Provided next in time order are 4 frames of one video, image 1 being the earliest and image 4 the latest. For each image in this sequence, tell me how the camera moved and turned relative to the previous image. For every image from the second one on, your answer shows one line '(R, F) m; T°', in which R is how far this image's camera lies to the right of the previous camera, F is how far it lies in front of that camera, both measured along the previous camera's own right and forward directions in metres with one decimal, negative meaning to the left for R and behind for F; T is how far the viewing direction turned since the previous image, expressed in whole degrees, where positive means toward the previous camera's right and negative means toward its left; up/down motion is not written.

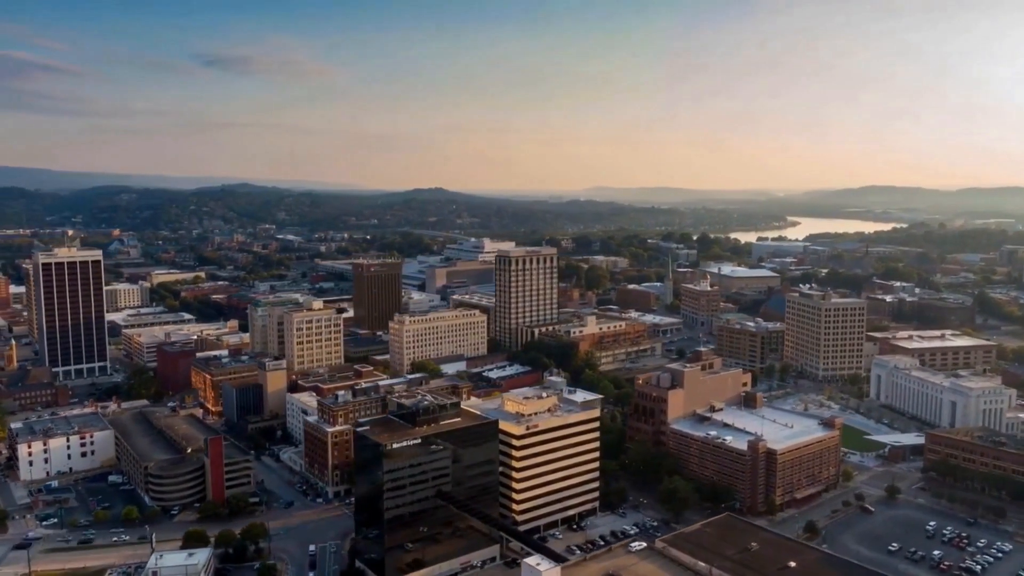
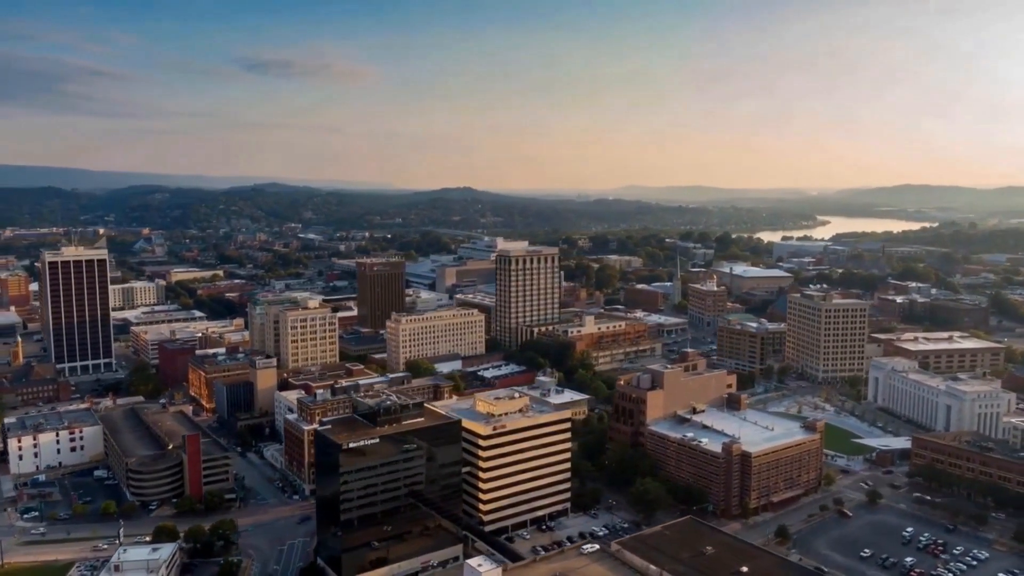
(+2.2, +0.1) m; -2°
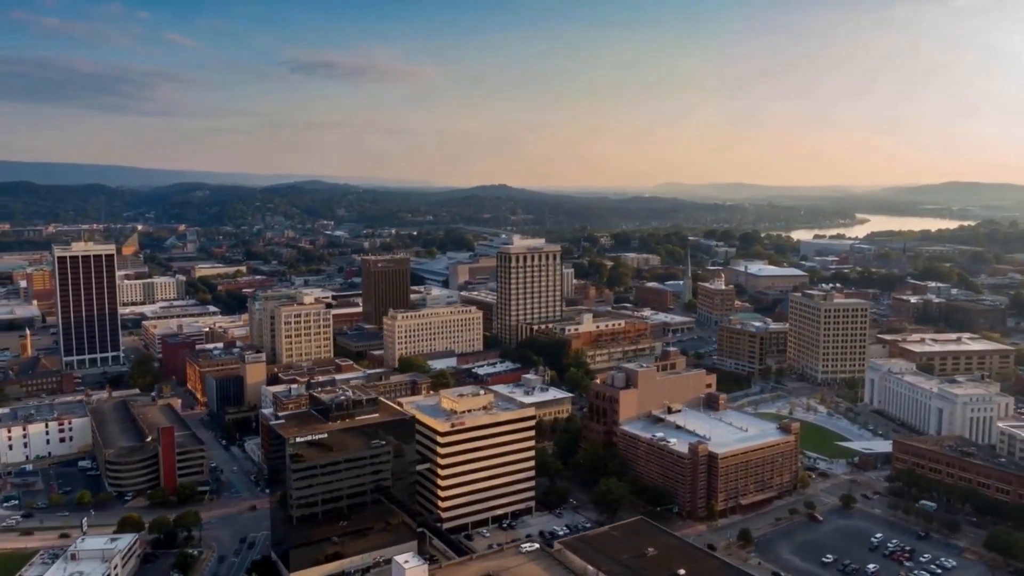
(+2.8, +0.2) m; -3°
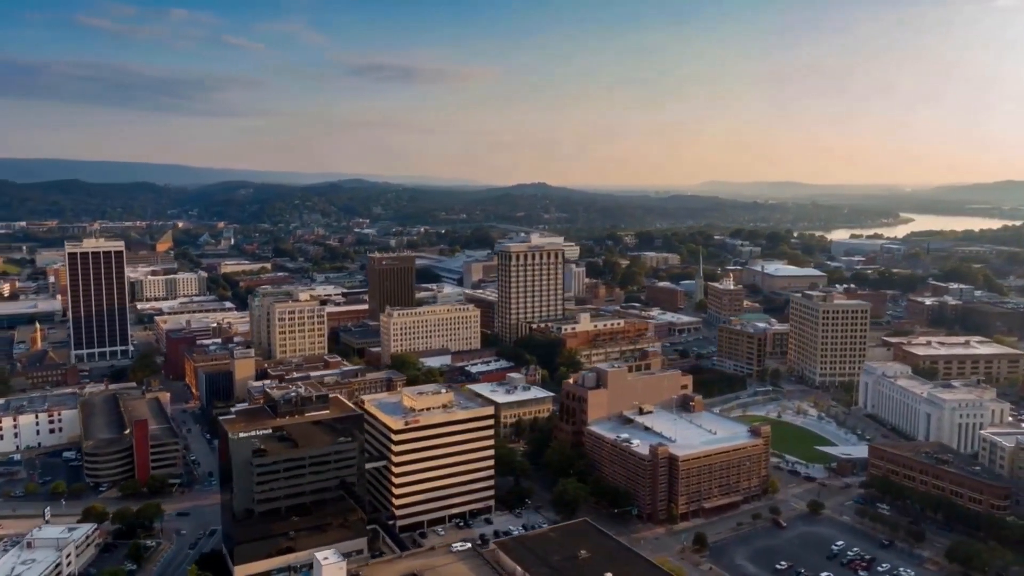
(+3.1, +0.2) m; -3°
